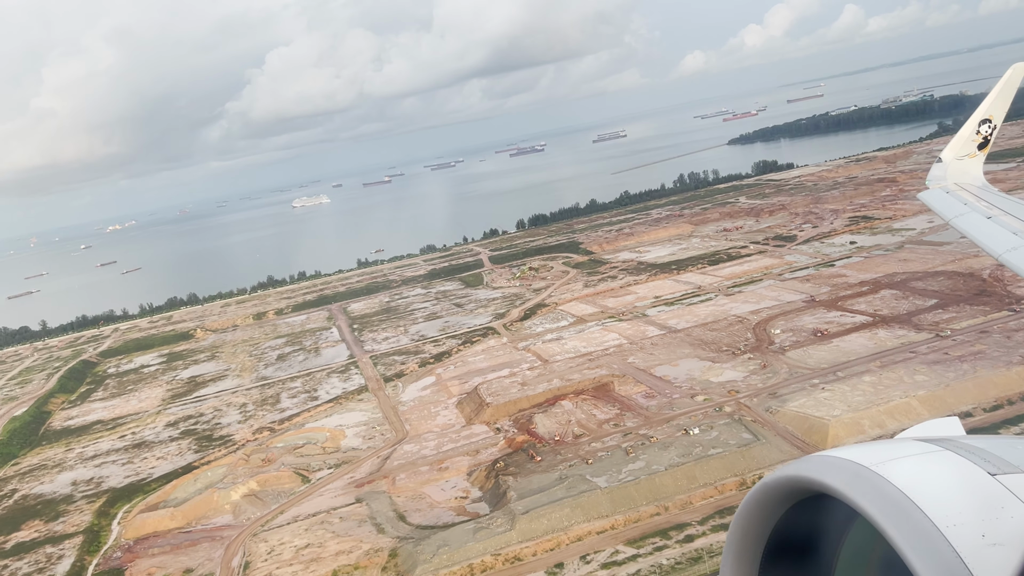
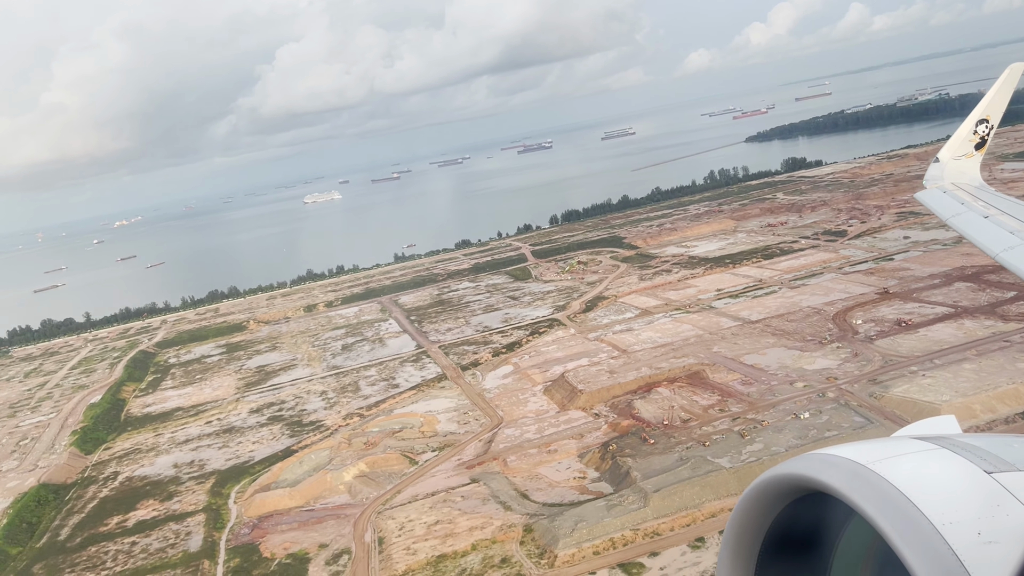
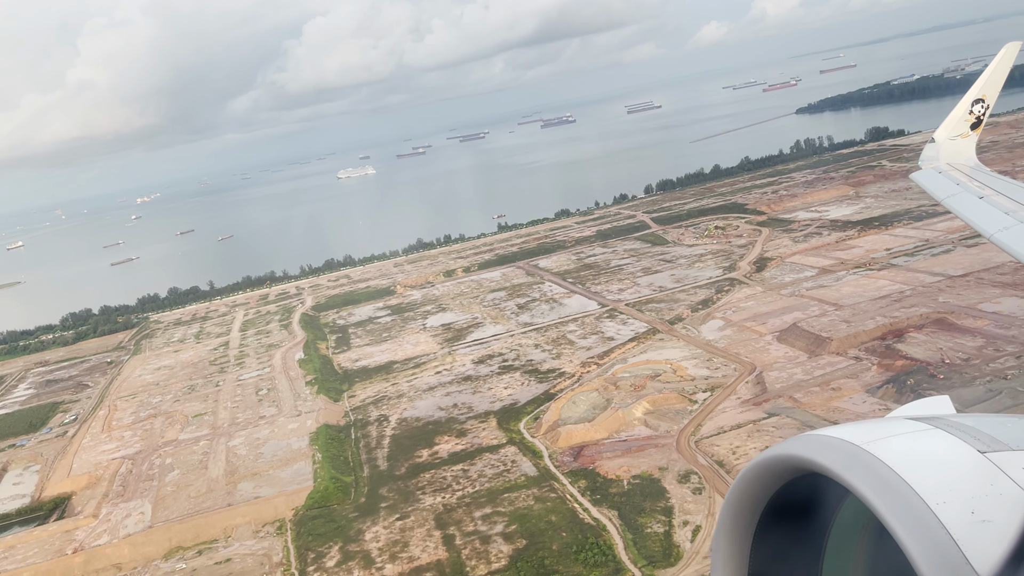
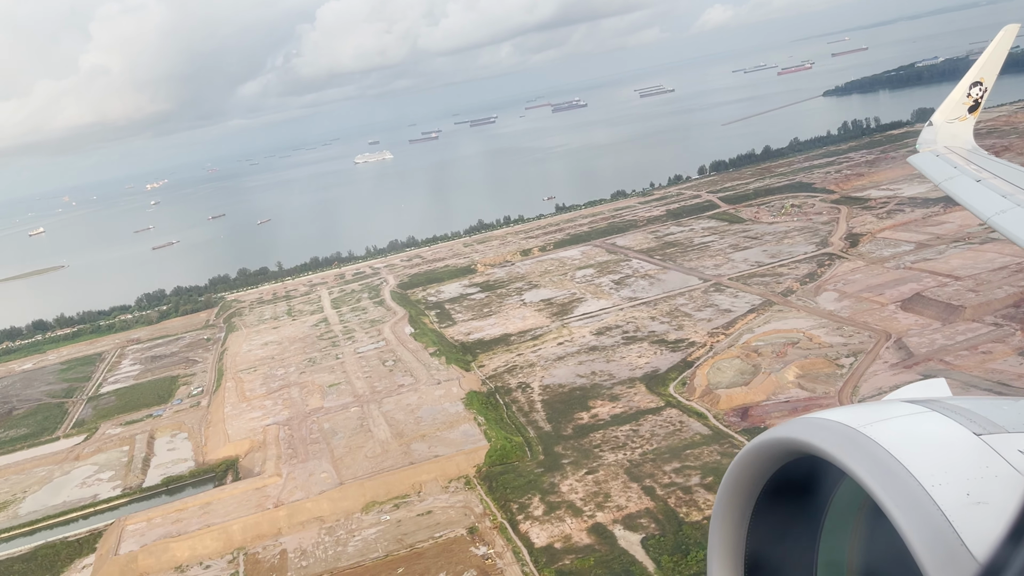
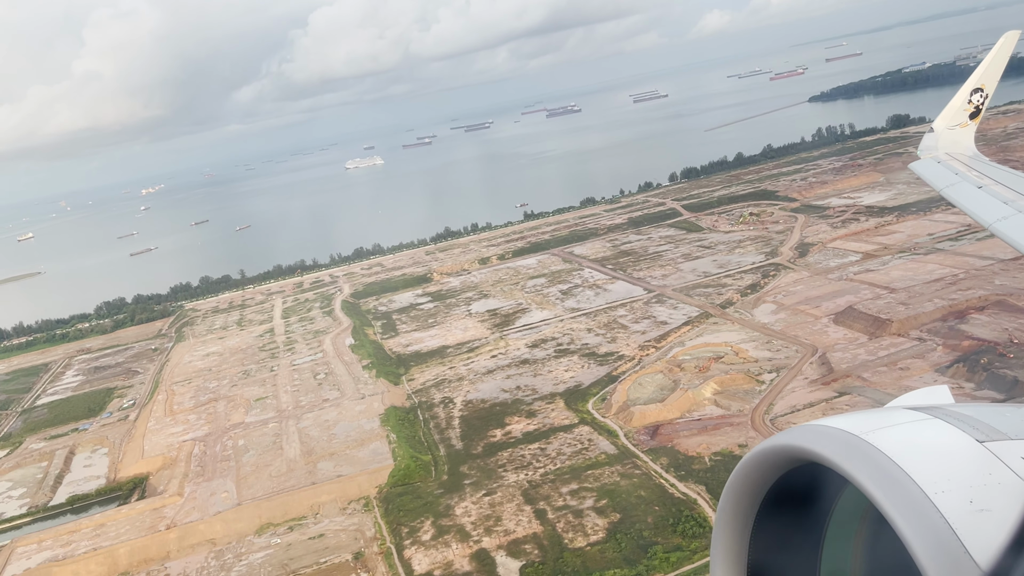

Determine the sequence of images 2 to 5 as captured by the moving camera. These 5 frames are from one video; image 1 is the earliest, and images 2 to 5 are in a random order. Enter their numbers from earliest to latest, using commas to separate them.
2, 3, 5, 4
